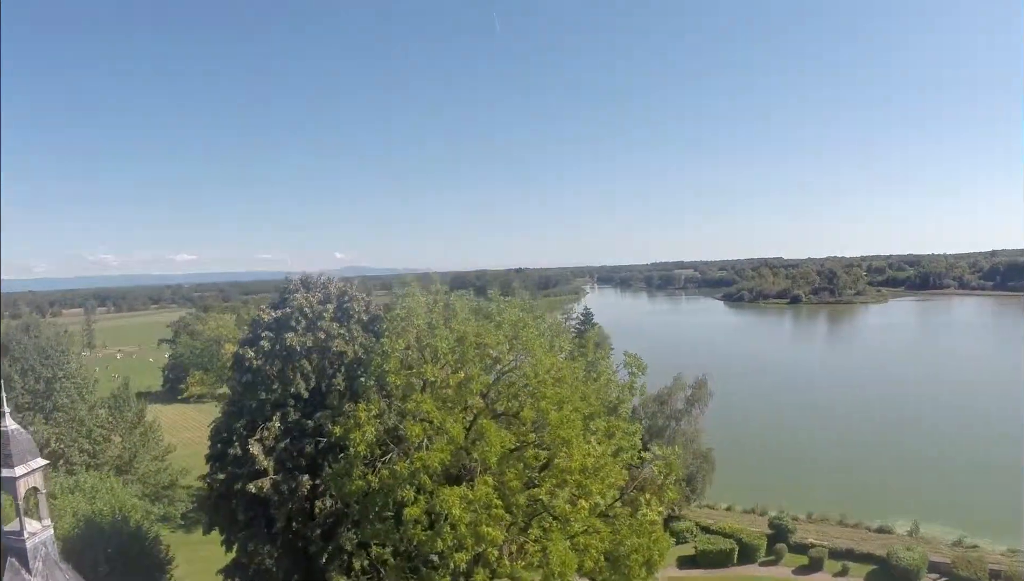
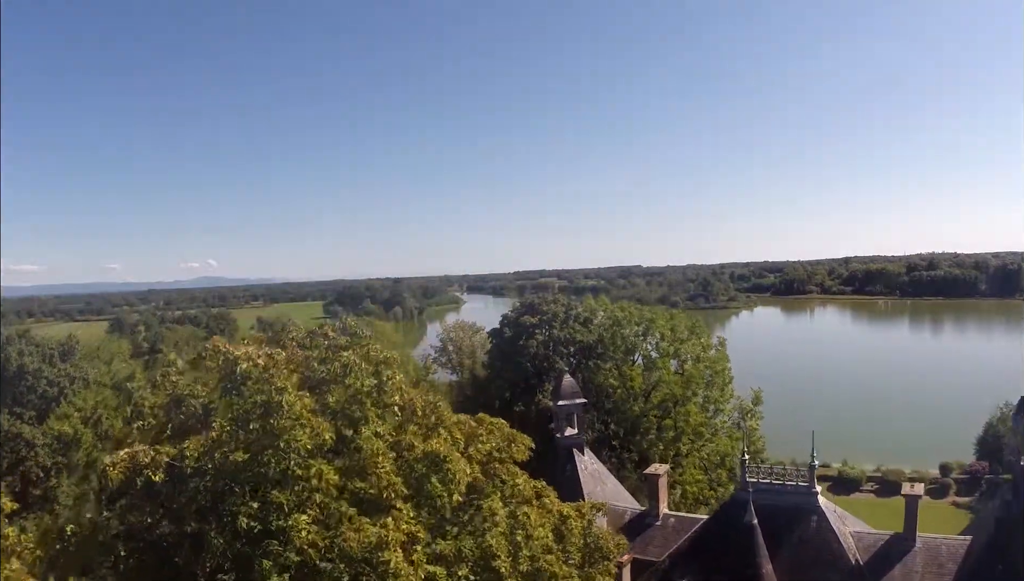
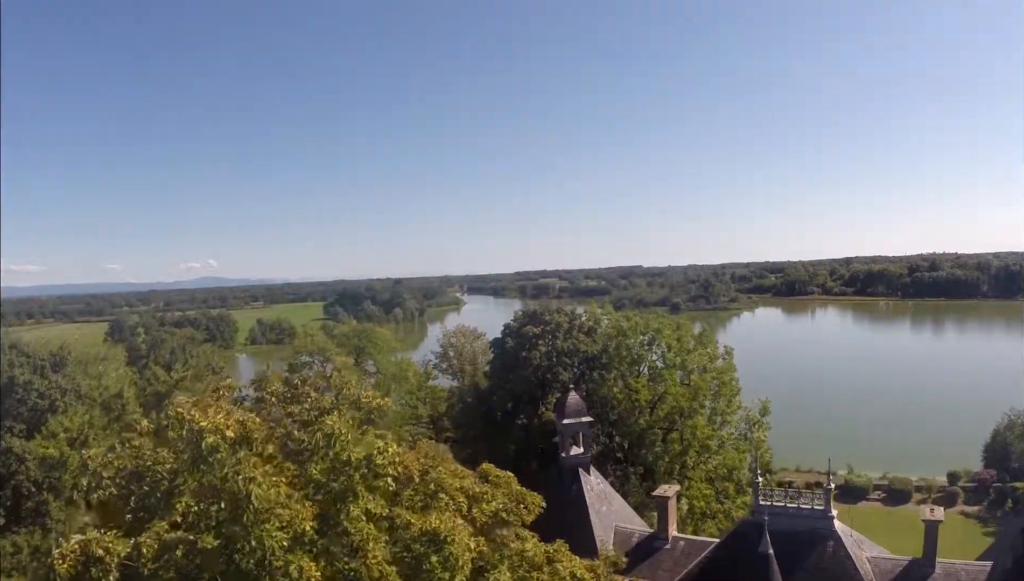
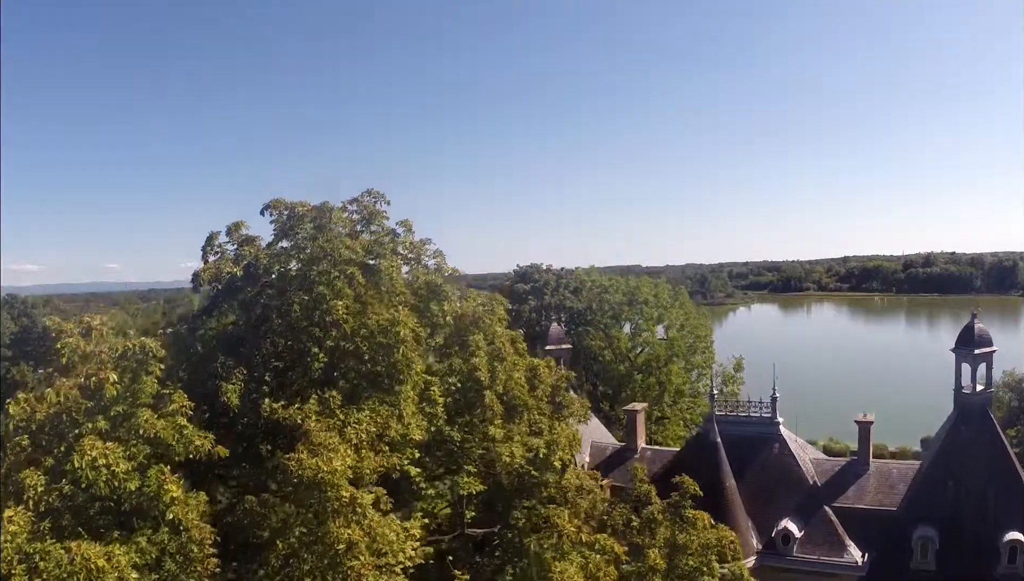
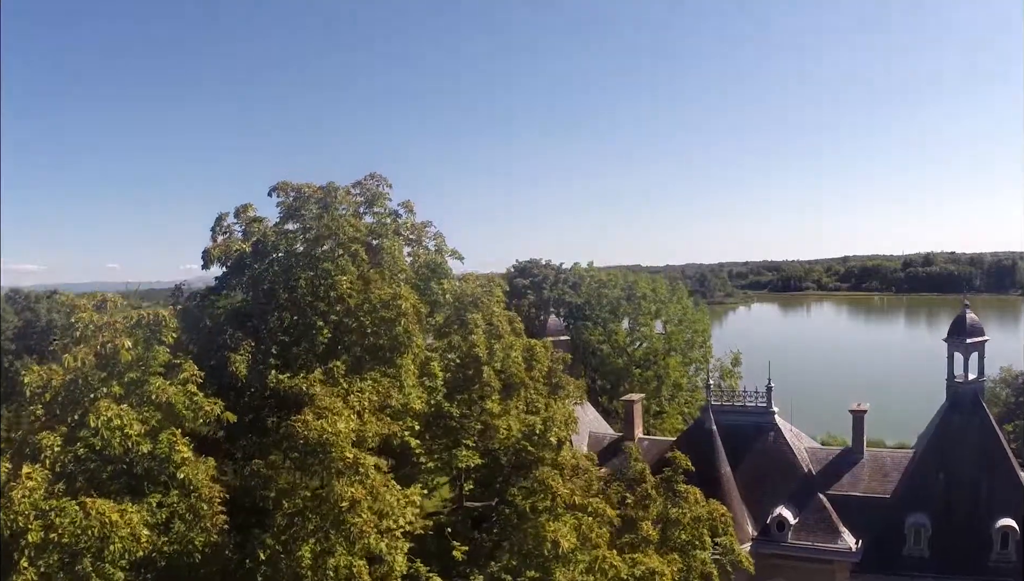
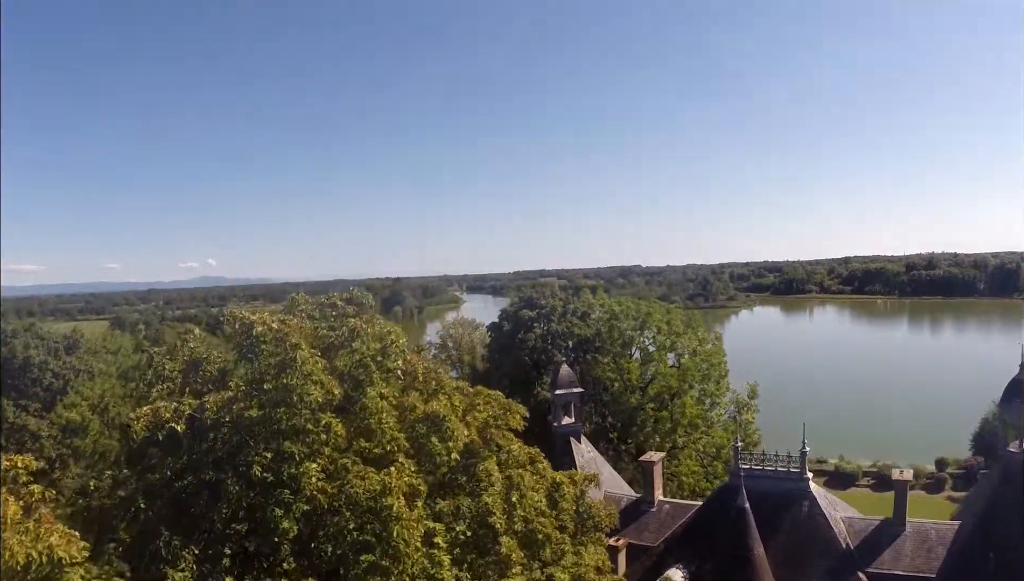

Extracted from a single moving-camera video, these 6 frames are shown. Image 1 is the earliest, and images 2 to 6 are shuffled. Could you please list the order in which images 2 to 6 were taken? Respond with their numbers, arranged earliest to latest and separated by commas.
5, 4, 6, 2, 3
